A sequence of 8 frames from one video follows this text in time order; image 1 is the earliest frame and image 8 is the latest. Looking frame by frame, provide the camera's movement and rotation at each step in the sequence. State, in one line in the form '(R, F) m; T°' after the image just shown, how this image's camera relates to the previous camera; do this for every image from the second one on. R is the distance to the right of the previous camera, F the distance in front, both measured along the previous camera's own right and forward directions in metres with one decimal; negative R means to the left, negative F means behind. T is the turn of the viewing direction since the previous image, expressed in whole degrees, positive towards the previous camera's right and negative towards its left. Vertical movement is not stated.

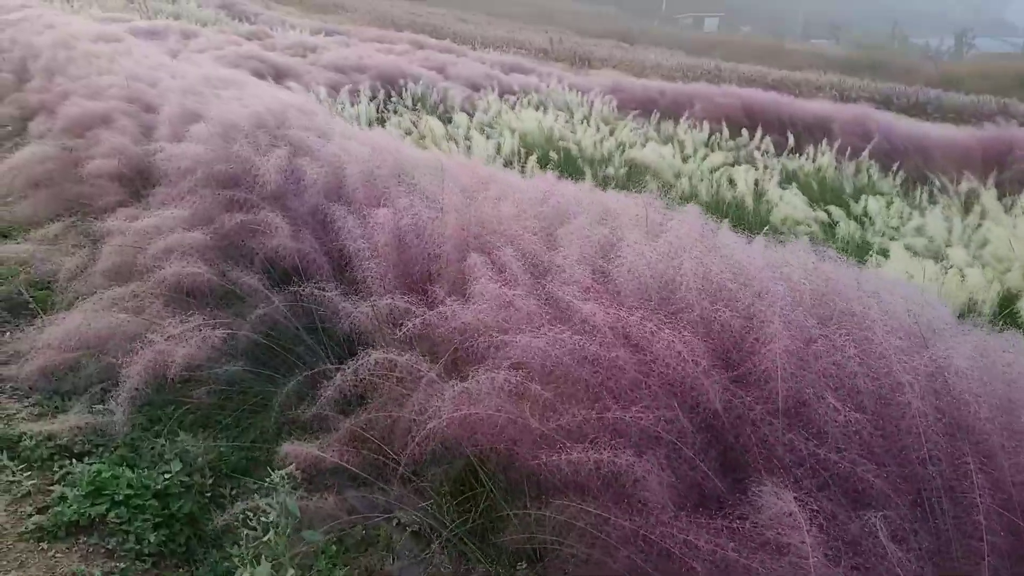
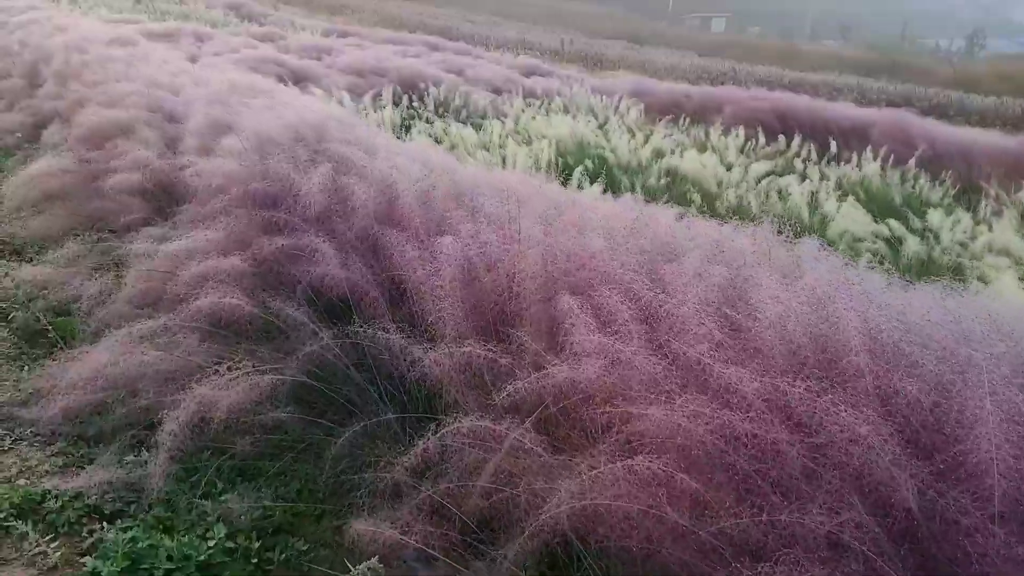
(-0.2, +0.3) m; 0°
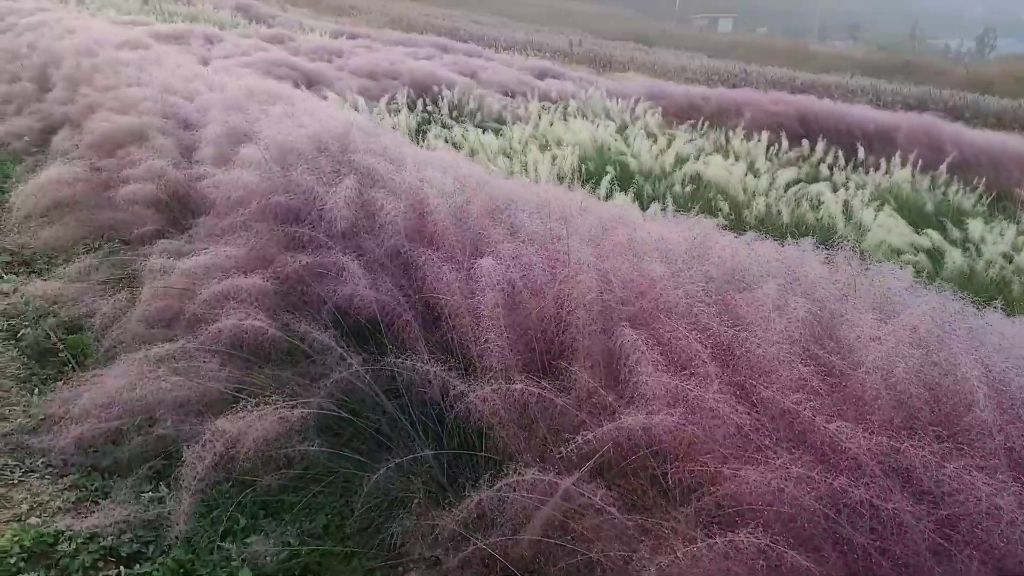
(-0.1, +0.2) m; 0°
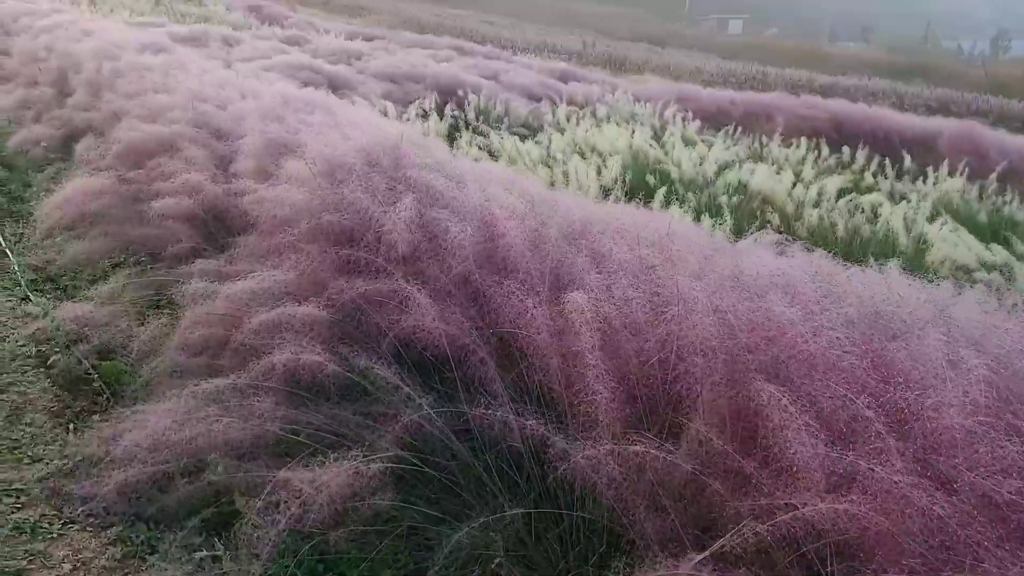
(-0.2, +0.2) m; 0°
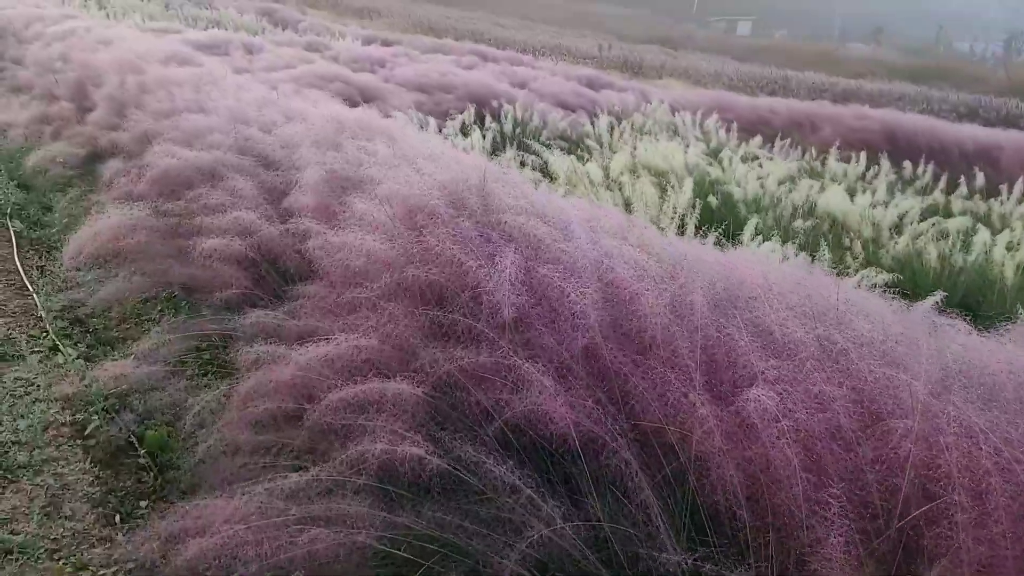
(-0.4, +0.4) m; 0°
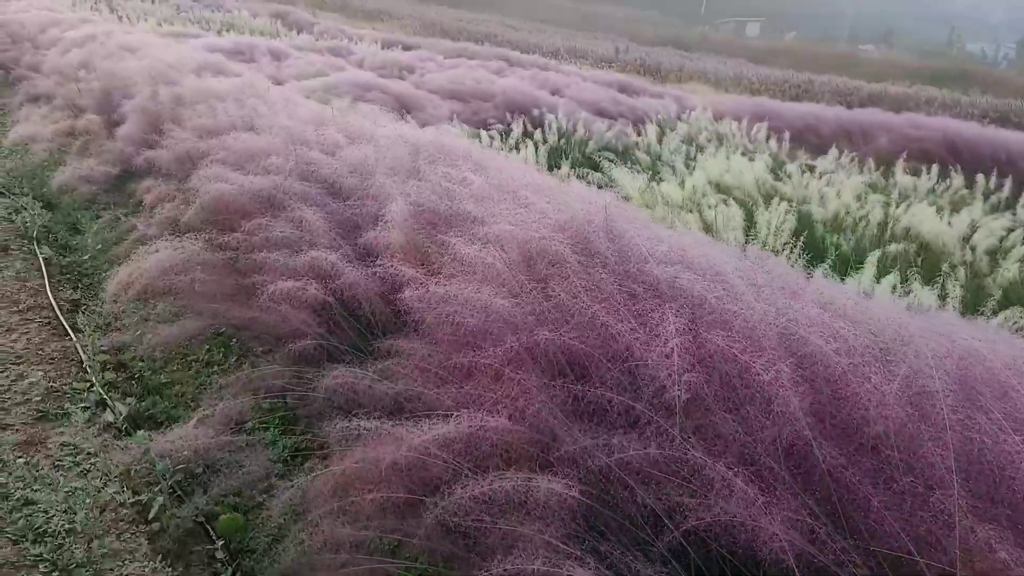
(-0.4, +0.4) m; 0°
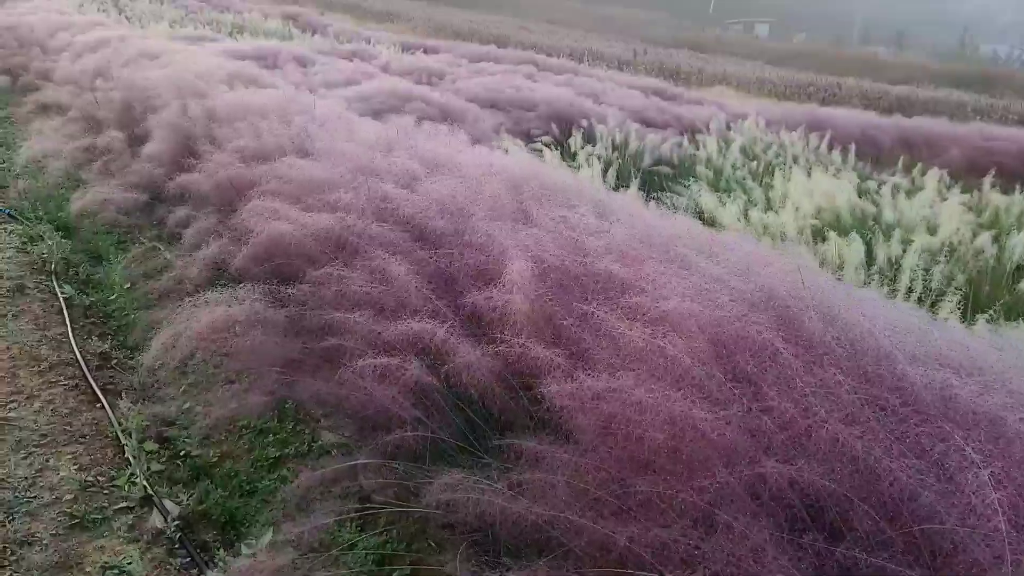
(-0.4, +0.5) m; 0°
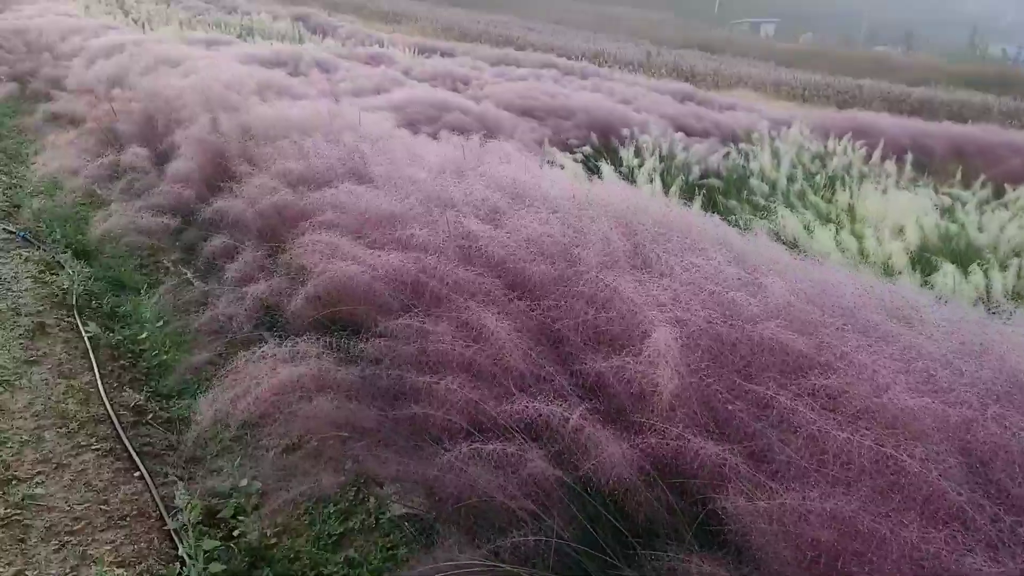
(-0.3, +0.4) m; 0°
